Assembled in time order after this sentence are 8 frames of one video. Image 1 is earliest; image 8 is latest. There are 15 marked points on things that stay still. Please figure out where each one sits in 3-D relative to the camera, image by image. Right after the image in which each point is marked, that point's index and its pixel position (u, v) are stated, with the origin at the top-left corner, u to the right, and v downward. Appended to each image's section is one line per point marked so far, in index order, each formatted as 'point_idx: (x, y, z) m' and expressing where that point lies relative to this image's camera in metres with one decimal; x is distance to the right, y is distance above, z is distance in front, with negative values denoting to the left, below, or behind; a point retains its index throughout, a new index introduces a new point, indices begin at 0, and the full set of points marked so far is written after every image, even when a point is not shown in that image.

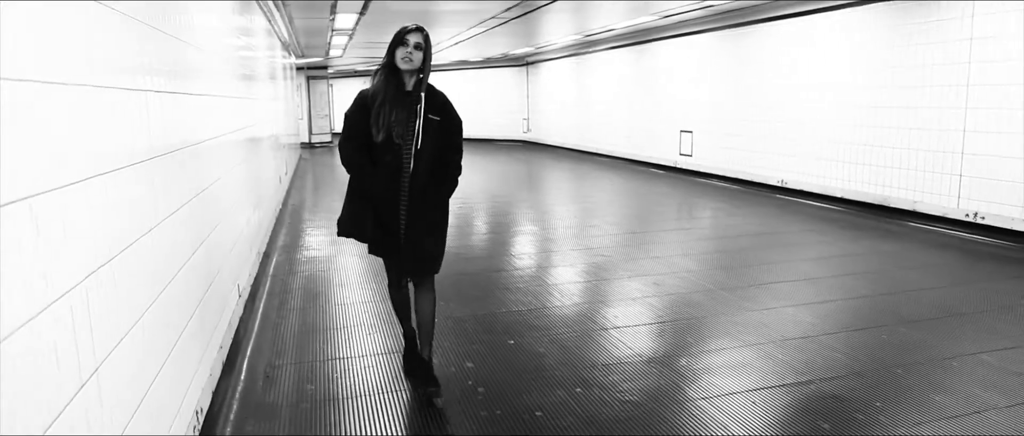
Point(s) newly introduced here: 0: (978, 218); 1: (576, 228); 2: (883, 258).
0: (+3.8, +0.1, +5.9) m
1: (+1.0, -0.1, +8.0) m
2: (+3.1, -0.2, +5.7) m
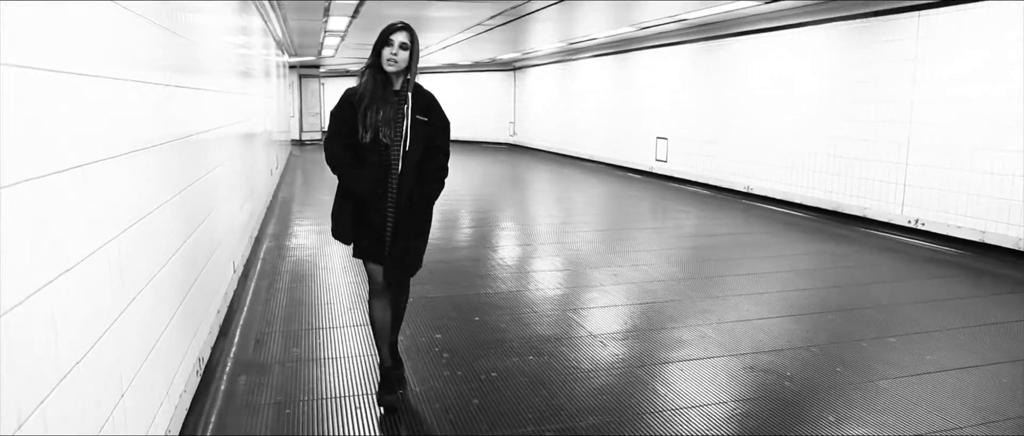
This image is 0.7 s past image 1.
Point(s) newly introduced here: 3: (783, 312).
0: (+3.4, 0.0, +5.9) m
1: (+0.6, -0.1, +8.0) m
2: (+2.6, -0.3, +5.7) m
3: (+1.7, -0.6, +4.2) m
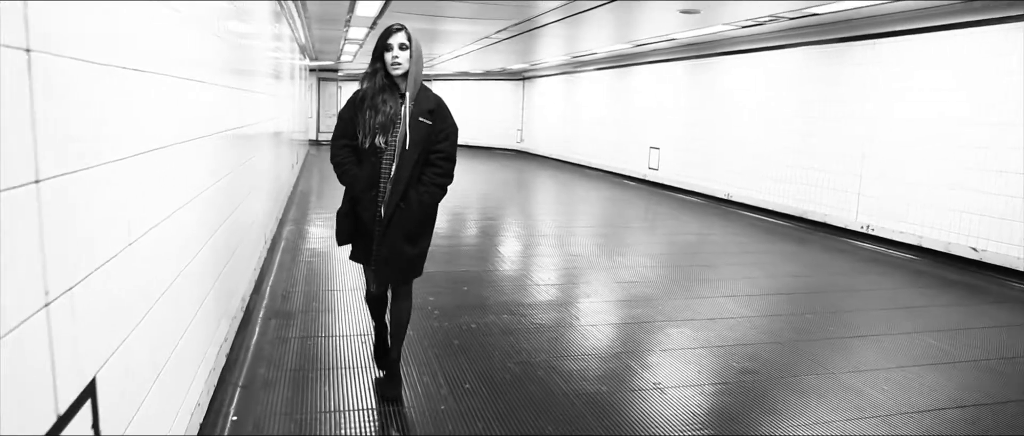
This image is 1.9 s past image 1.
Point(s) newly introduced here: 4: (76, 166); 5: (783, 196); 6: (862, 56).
0: (+3.3, -0.1, +6.5) m
1: (+0.6, -0.1, +8.7) m
2: (+2.6, -0.3, +6.4) m
3: (+1.6, -0.6, +4.9) m
4: (-0.3, -0.3, -1.0) m
5: (+3.0, +0.2, +7.7) m
6: (+3.3, +1.5, +6.6) m
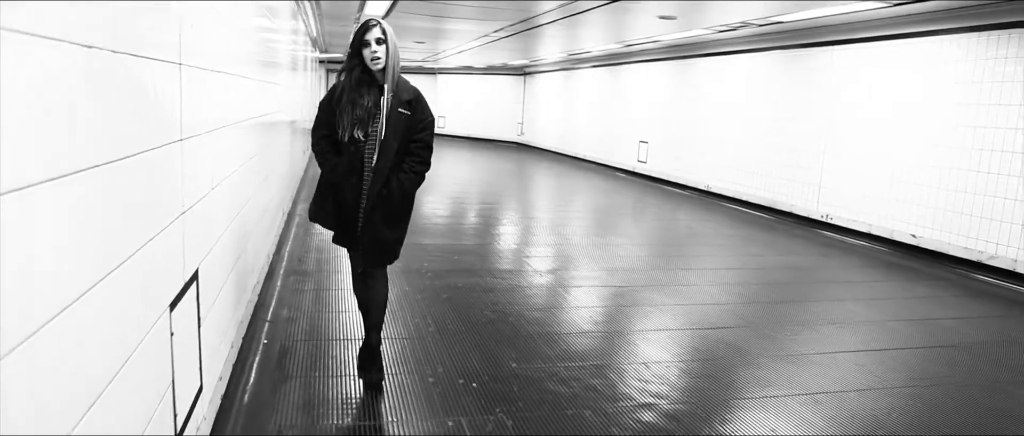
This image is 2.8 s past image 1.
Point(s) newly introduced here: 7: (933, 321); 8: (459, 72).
0: (+3.2, 0.0, +7.2) m
1: (+0.5, +0.1, +9.3) m
2: (+2.5, -0.2, +7.0) m
3: (+1.4, -0.5, +5.6) m
4: (-0.4, -0.2, -0.3) m
5: (+2.9, +0.4, +8.3) m
6: (+3.3, +1.6, +7.2) m
7: (+2.6, -0.6, +4.6) m
8: (-1.5, +4.2, +19.8) m
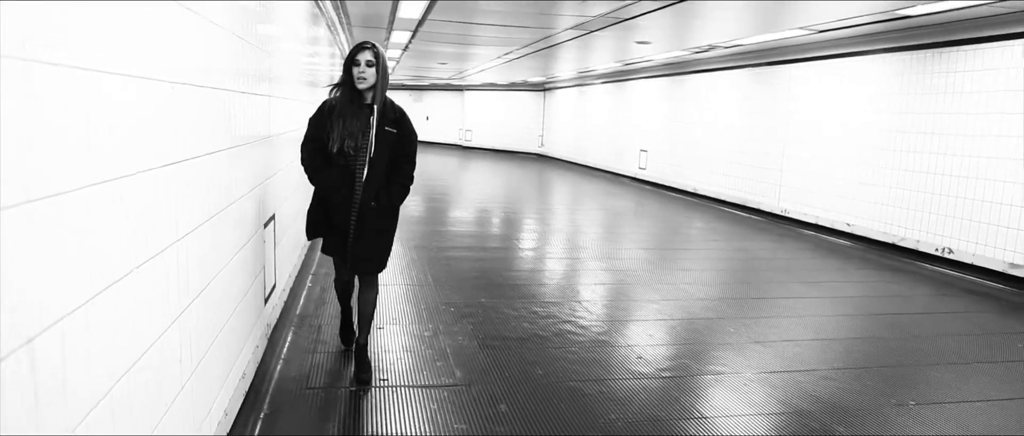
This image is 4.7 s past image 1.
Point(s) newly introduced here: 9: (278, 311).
0: (+3.2, +0.1, +8.2) m
1: (+0.7, +0.1, +10.6) m
2: (+2.5, -0.2, +8.1) m
3: (+1.4, -0.4, +6.7) m
4: (-0.7, 0.0, +1.0) m
5: (+3.0, +0.4, +9.4) m
6: (+3.3, +1.7, +8.3) m
7: (+2.5, -0.5, +5.7) m
8: (-0.8, +4.0, +21.2) m
9: (-1.2, -0.5, +3.5) m
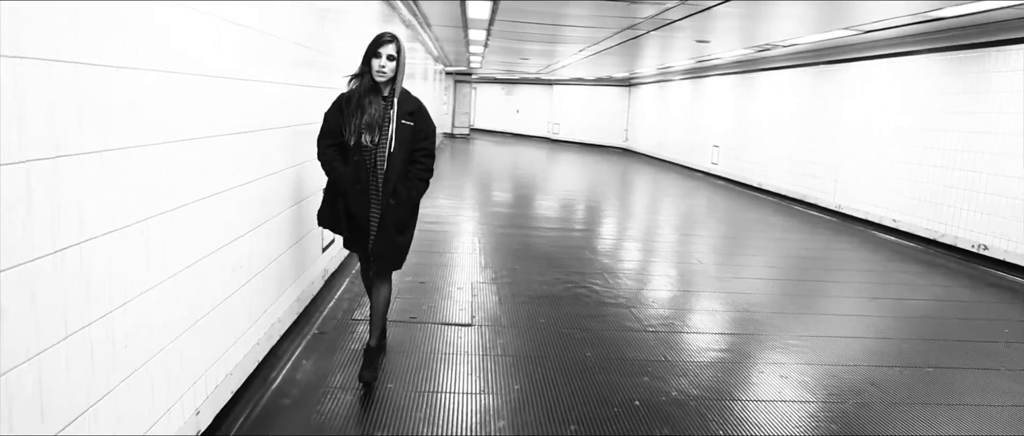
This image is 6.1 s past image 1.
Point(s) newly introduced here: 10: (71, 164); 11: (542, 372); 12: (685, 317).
0: (+4.0, +0.1, +8.4) m
1: (+1.7, +0.2, +11.0) m
2: (+3.2, -0.1, +8.4) m
3: (+1.9, -0.3, +7.1) m
4: (-1.0, +0.2, +1.7) m
5: (+3.9, +0.5, +9.6) m
6: (+4.1, +1.7, +8.4) m
7: (+2.9, -0.5, +5.9) m
8: (+1.9, +4.2, +21.8) m
9: (-1.1, -0.3, +4.3) m
10: (-1.0, +0.1, +1.5) m
11: (+0.2, -0.7, +3.2) m
12: (+1.1, -0.6, +4.3) m
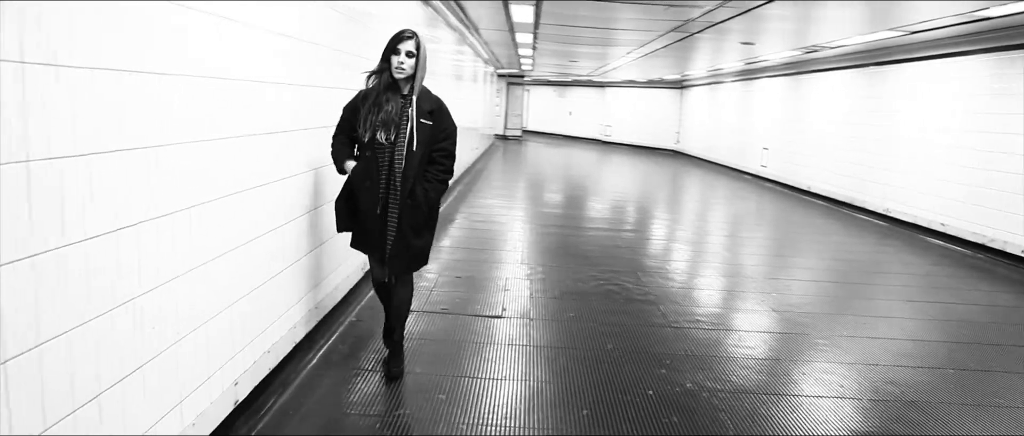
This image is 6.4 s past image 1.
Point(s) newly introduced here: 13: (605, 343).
0: (+4.5, +0.1, +8.2) m
1: (+2.5, +0.2, +11.0) m
2: (+3.7, -0.1, +8.3) m
3: (+2.3, -0.3, +7.1) m
4: (-1.0, +0.2, +2.0) m
5: (+4.5, +0.4, +9.4) m
6: (+4.6, +1.7, +8.2) m
7: (+3.2, -0.5, +5.8) m
8: (+3.5, +4.2, +21.7) m
9: (-0.9, -0.2, +4.5) m
10: (-1.0, +0.2, +1.7) m
11: (+0.3, -0.7, +3.4) m
12: (+1.3, -0.6, +4.4) m
13: (+0.5, -0.6, +3.7) m
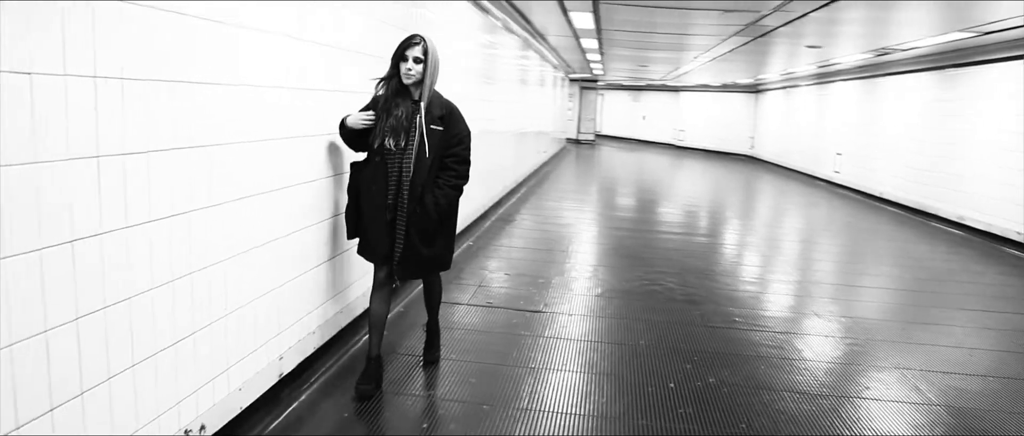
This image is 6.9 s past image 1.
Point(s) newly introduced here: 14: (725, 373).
0: (+5.2, 0.0, +7.9) m
1: (+3.5, +0.1, +10.9) m
2: (+4.4, -0.2, +8.0) m
3: (+2.9, -0.3, +7.0) m
4: (-0.9, +0.2, +2.2) m
5: (+5.3, +0.3, +9.1) m
6: (+5.3, +1.6, +7.9) m
7: (+3.6, -0.6, +5.7) m
8: (+5.7, +4.0, +21.4) m
9: (-0.6, -0.2, +4.8) m
10: (-1.0, +0.2, +2.0) m
11: (+0.5, -0.7, +3.5) m
12: (+1.6, -0.6, +4.4) m
13: (+0.7, -0.6, +3.8) m
14: (+1.0, -0.7, +3.3) m
